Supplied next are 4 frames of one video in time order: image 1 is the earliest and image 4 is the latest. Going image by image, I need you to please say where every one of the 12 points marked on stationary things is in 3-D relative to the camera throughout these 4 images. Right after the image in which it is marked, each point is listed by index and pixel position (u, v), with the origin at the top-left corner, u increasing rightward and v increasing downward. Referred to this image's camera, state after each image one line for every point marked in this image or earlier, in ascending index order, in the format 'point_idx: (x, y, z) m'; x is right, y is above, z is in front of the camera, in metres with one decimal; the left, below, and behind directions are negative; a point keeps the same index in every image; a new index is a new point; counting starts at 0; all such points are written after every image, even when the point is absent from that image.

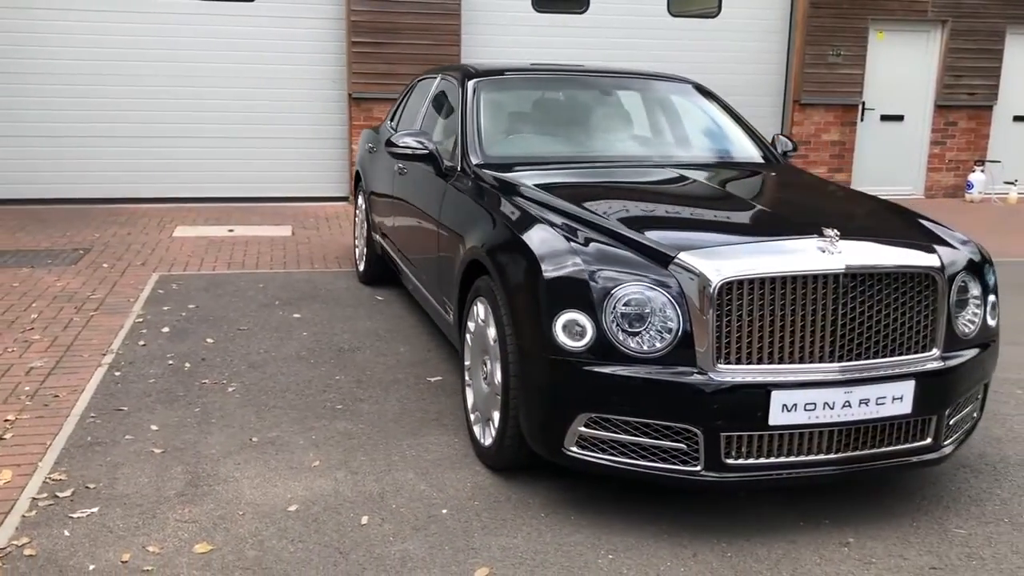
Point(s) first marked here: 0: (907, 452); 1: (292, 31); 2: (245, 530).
0: (+1.4, -0.6, +3.2) m
1: (-2.6, +3.0, +10.8) m
2: (-0.9, -0.8, +3.1) m
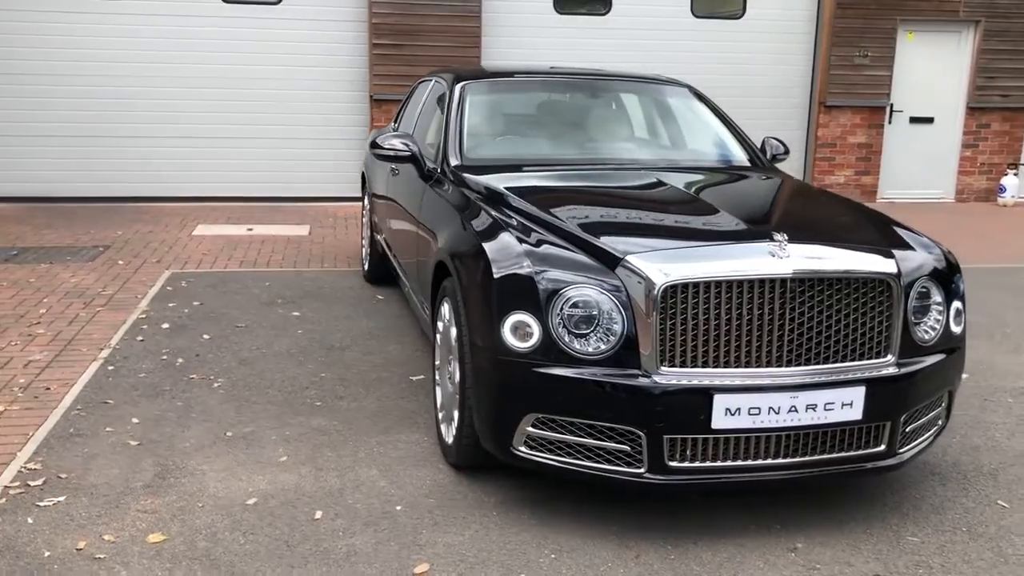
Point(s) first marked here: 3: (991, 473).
0: (+1.2, -0.6, +3.2) m
1: (-2.4, +3.0, +10.9) m
2: (-1.1, -0.8, +3.2) m
3: (+2.0, -0.8, +3.8) m
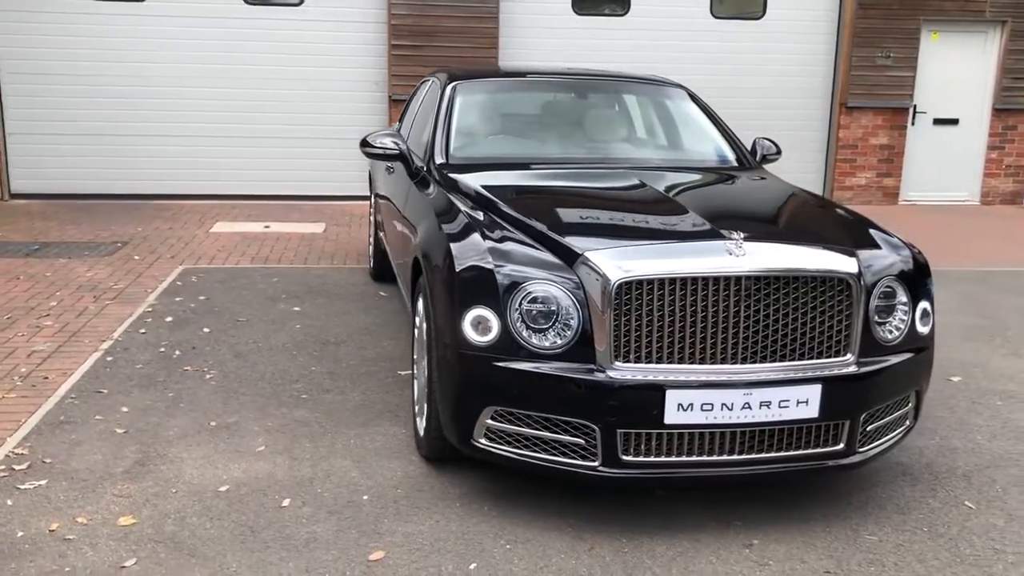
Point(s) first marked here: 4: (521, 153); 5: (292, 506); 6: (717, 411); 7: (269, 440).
0: (+1.1, -0.6, +3.2) m
1: (-2.2, +3.1, +11.1) m
2: (-1.2, -0.8, +3.3) m
3: (+1.9, -0.8, +3.8) m
4: (0.0, +0.7, +5.0) m
5: (-0.8, -0.8, +3.4) m
6: (+0.7, -0.4, +3.1) m
7: (-1.1, -0.7, +4.0) m
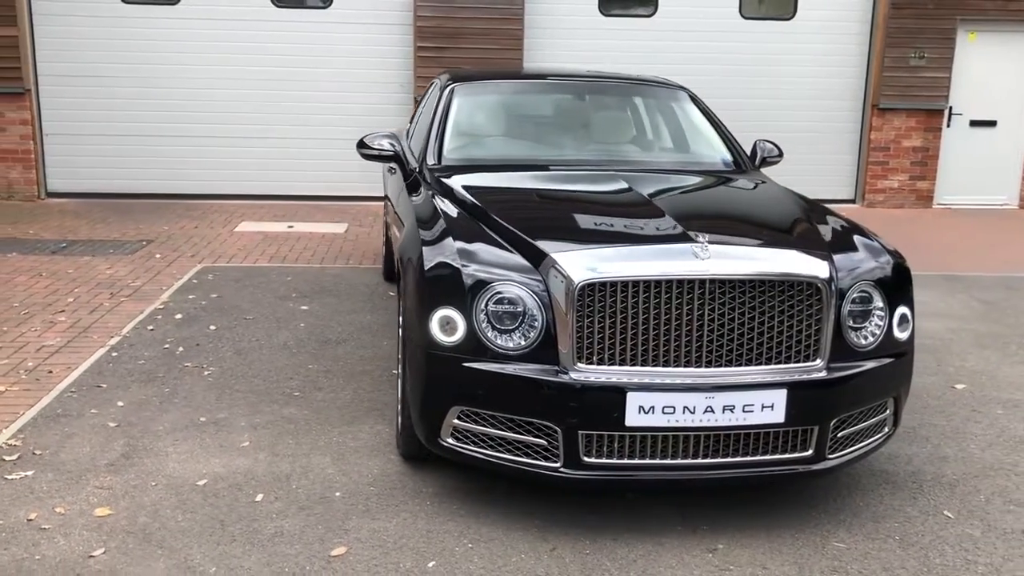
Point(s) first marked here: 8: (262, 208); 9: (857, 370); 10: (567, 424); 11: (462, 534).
0: (+1.0, -0.6, +3.2) m
1: (-1.9, +3.1, +11.2) m
2: (-1.4, -0.8, +3.4) m
3: (+1.8, -0.8, +3.7) m
4: (0.0, +0.7, +5.1) m
5: (-0.9, -0.8, +3.4) m
6: (+0.6, -0.4, +3.1) m
7: (-1.1, -0.7, +4.1) m
8: (-3.1, +1.0, +11.4) m
9: (+1.2, -0.3, +3.3) m
10: (+0.2, -0.5, +3.1) m
11: (-0.2, -0.9, +3.2) m
